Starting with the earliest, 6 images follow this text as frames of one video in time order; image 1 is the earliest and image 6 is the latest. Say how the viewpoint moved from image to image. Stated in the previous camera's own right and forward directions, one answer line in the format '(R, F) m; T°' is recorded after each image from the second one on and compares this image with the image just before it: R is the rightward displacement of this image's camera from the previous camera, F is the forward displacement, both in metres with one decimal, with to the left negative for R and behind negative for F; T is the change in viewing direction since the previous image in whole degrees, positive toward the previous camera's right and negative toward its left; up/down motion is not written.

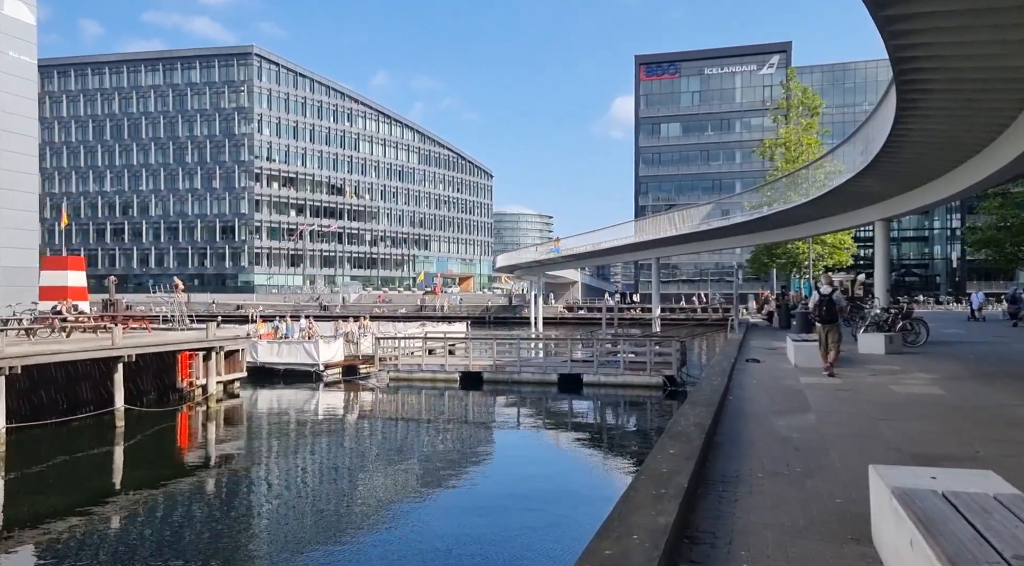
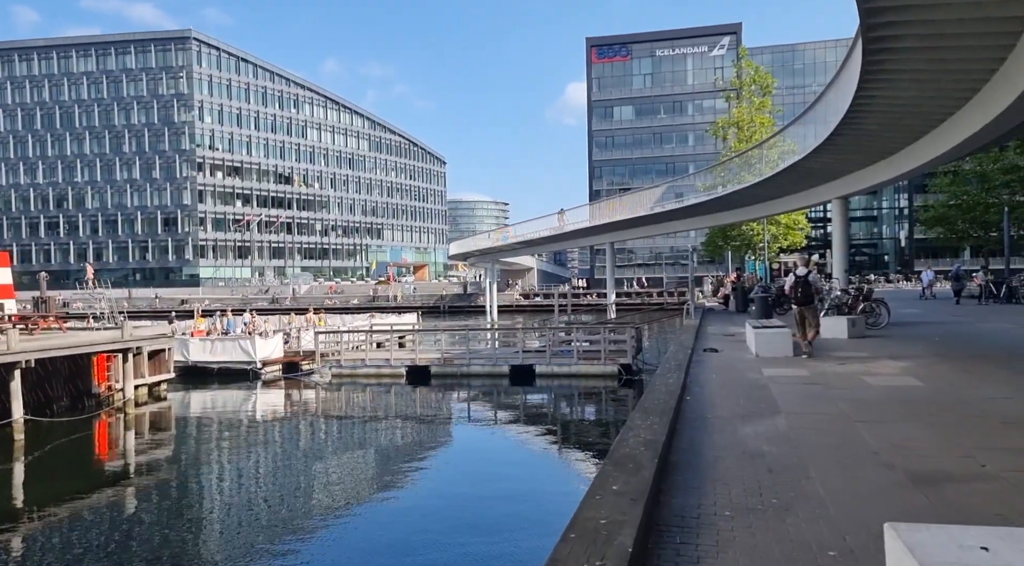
(+0.4, +1.2) m; +3°
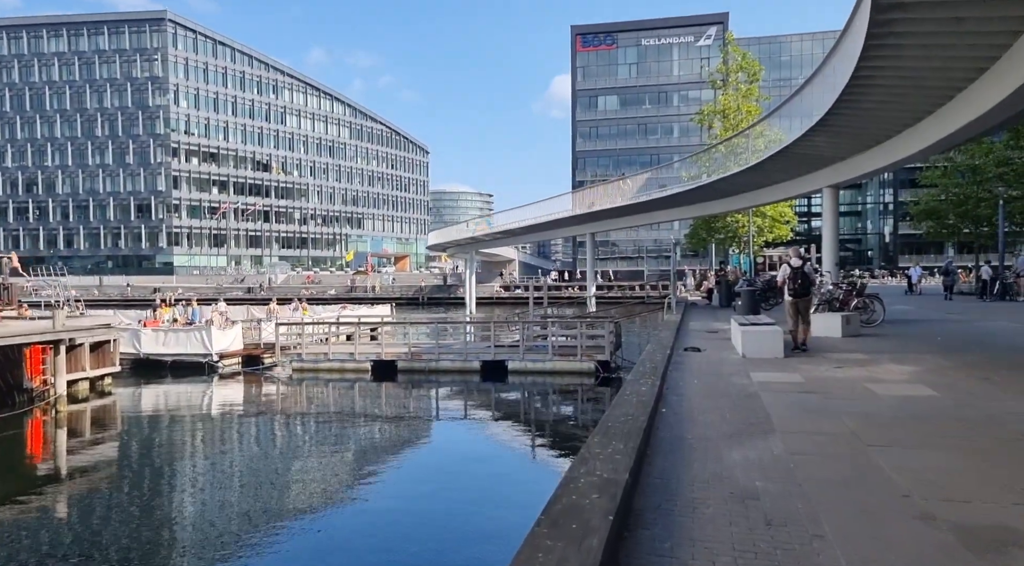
(+0.4, +1.3) m; +1°
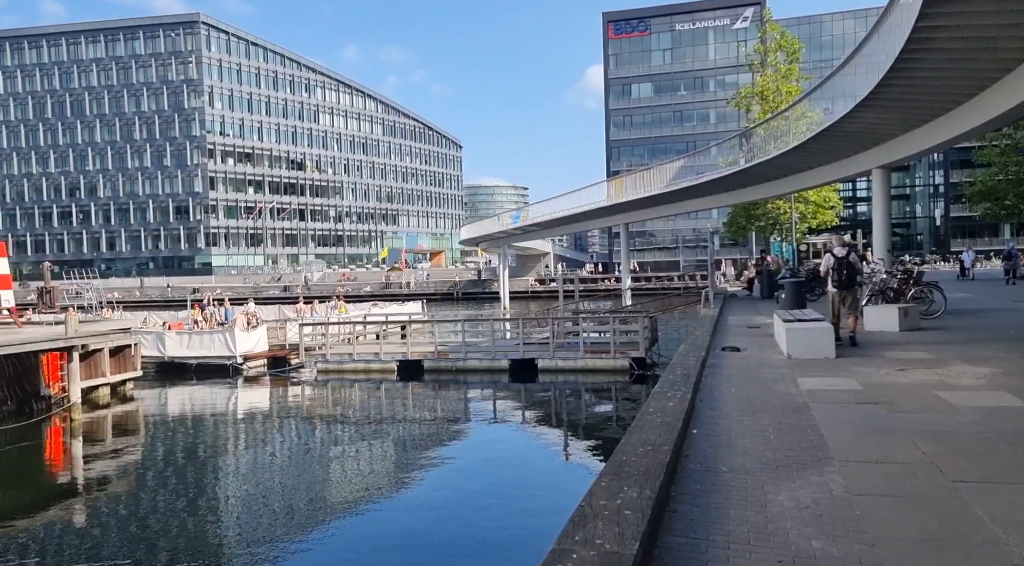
(+0.3, +1.0) m; -3°
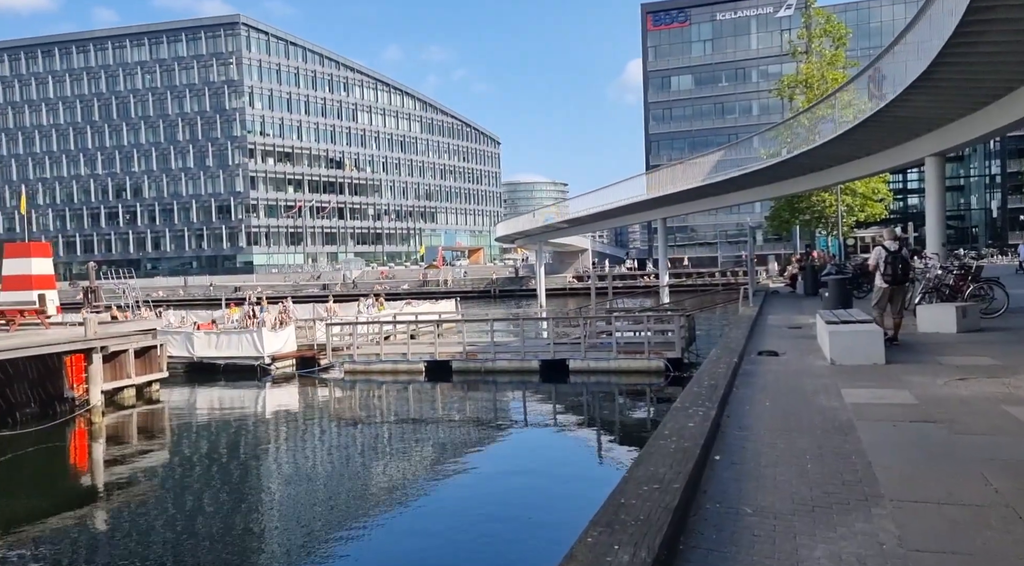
(+0.3, +0.7) m; -3°
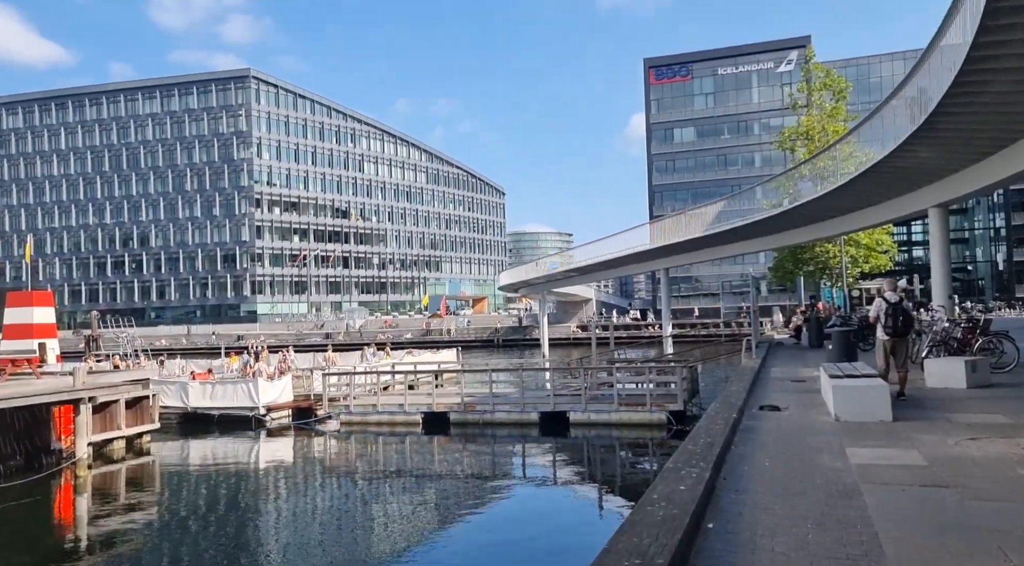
(+0.2, +0.3) m; 0°
